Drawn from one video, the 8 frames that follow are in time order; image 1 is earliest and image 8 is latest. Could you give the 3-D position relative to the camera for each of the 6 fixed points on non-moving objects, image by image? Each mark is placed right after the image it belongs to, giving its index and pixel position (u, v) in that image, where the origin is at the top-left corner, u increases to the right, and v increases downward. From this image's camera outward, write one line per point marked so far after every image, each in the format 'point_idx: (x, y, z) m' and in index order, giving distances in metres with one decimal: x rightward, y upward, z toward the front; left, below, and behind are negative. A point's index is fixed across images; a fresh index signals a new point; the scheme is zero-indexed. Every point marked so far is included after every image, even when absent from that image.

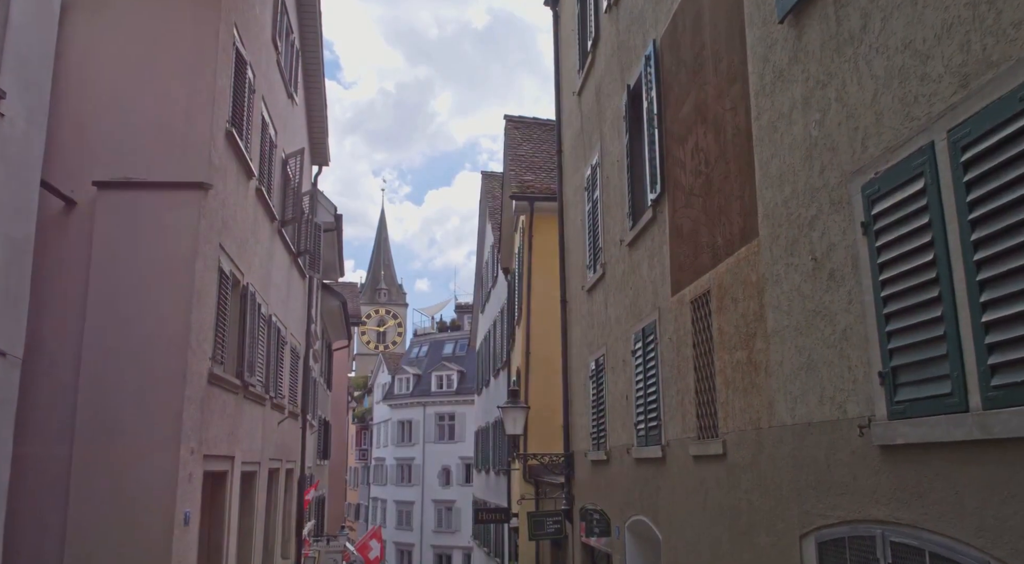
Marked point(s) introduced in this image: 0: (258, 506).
0: (-3.3, -3.0, +11.9) m
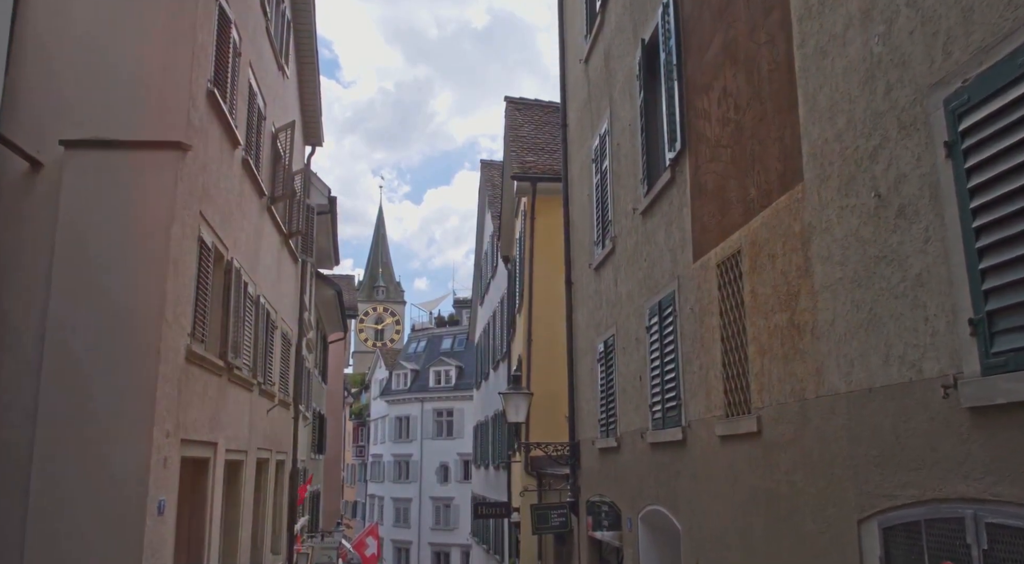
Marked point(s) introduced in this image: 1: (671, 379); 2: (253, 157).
0: (-3.3, -2.7, +11.2) m
1: (+1.3, -0.8, +7.2) m
2: (-3.2, +1.5, +11.2) m
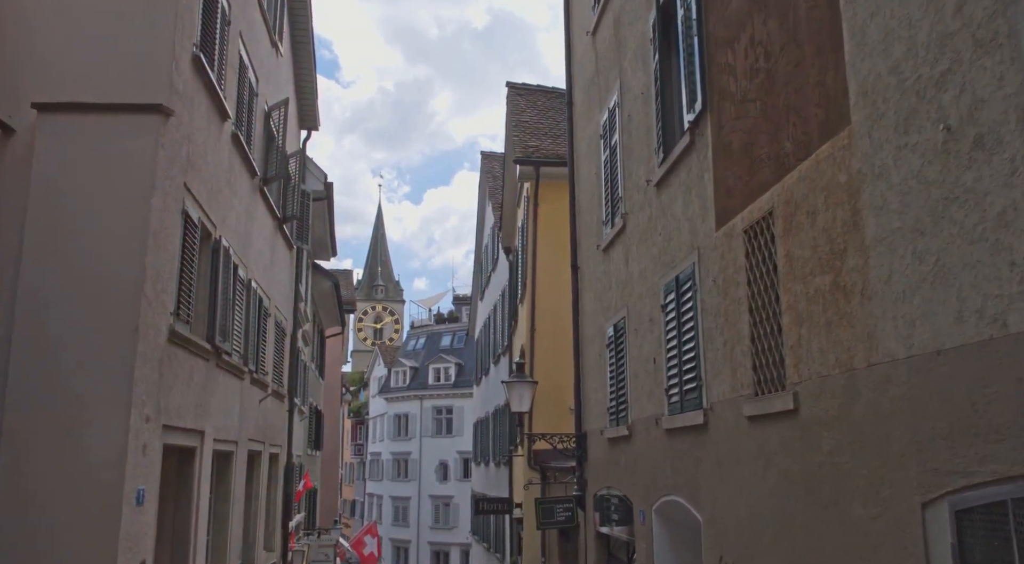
0: (-3.3, -2.5, +10.7) m
1: (+1.3, -0.6, +6.7) m
2: (-3.2, +1.8, +10.7) m
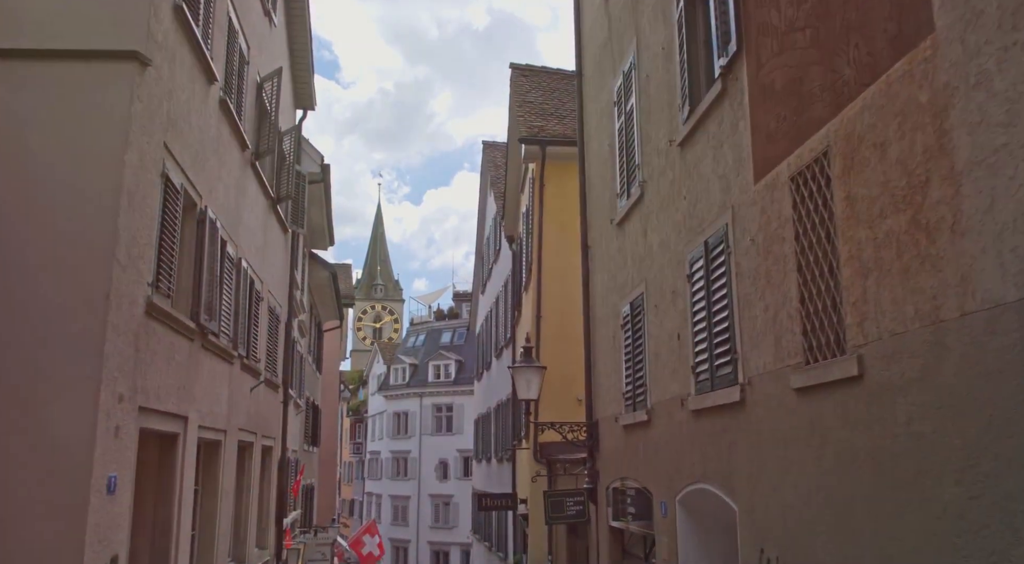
0: (-3.2, -2.3, +10.0) m
1: (+1.4, -0.3, +6.0) m
2: (-3.1, +2.0, +10.0) m
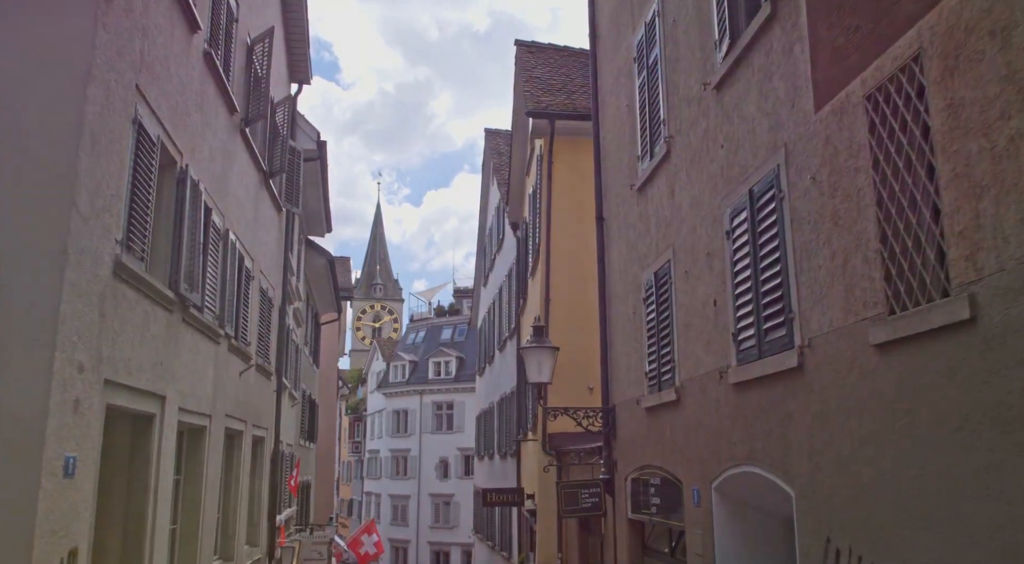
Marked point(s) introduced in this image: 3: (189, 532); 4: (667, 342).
0: (-3.1, -2.0, +9.2) m
1: (+1.5, 0.0, +5.2) m
2: (-3.0, +2.3, +9.2) m
3: (-3.1, -2.4, +8.8) m
4: (+1.3, -0.5, +7.4) m
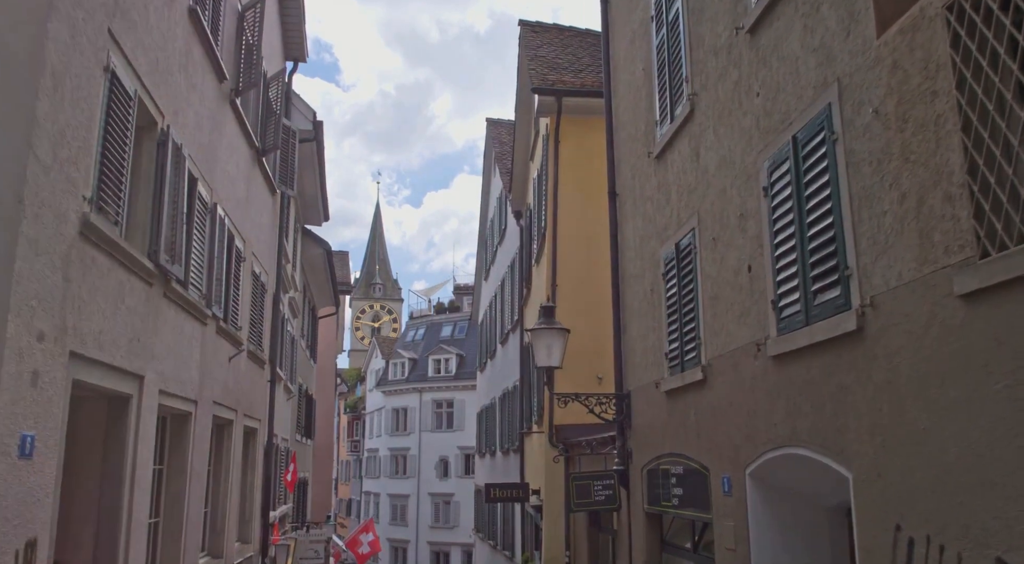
0: (-3.0, -1.8, +8.6) m
1: (+1.6, +0.2, +4.6) m
2: (-2.9, +2.5, +8.6) m
3: (-3.1, -2.2, +8.1) m
4: (+1.4, -0.3, +6.8) m
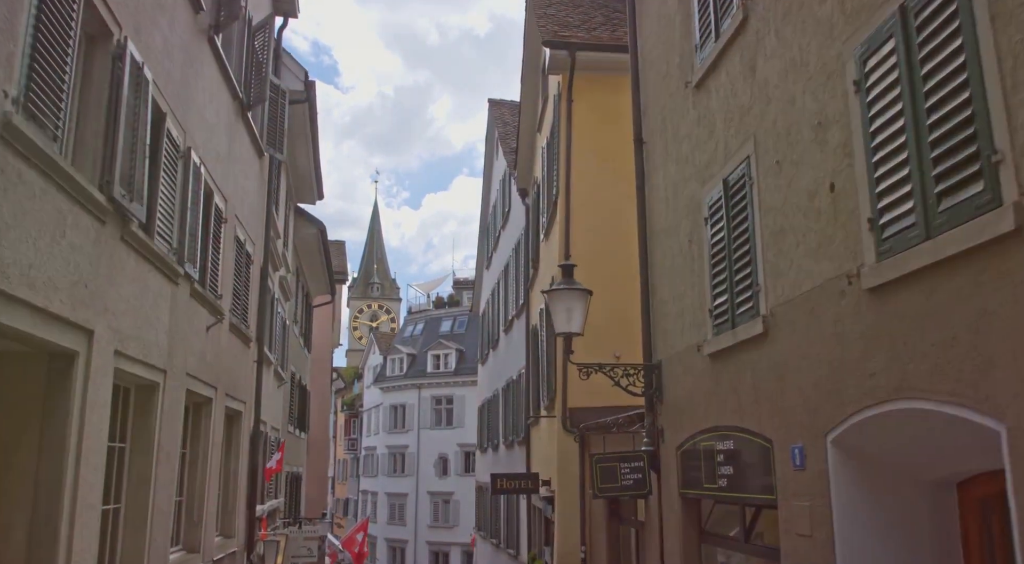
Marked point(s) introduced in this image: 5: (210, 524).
0: (-2.9, -1.4, +7.5) m
1: (+1.7, +0.6, +3.5) m
2: (-2.8, +2.9, +7.5) m
3: (-2.9, -1.8, +7.1) m
4: (+1.5, +0.1, +5.8) m
5: (-3.2, -2.6, +9.5) m
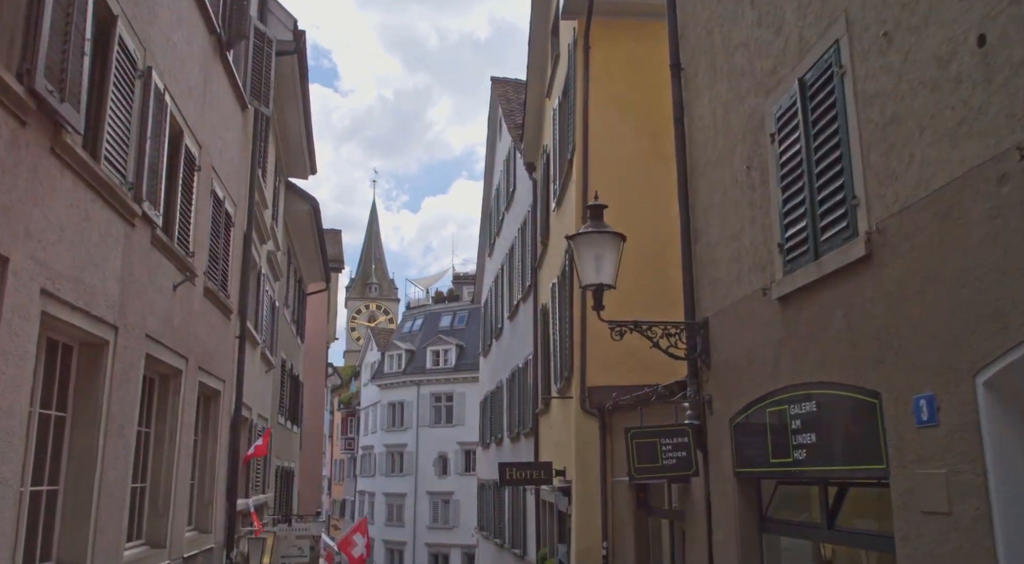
0: (-2.8, -0.9, +6.3) m
1: (+1.8, +1.0, +2.3) m
2: (-2.6, +3.3, +6.3) m
3: (-2.8, -1.4, +5.8) m
4: (+1.6, +0.5, +4.6) m
5: (-3.1, -2.2, +8.3) m
